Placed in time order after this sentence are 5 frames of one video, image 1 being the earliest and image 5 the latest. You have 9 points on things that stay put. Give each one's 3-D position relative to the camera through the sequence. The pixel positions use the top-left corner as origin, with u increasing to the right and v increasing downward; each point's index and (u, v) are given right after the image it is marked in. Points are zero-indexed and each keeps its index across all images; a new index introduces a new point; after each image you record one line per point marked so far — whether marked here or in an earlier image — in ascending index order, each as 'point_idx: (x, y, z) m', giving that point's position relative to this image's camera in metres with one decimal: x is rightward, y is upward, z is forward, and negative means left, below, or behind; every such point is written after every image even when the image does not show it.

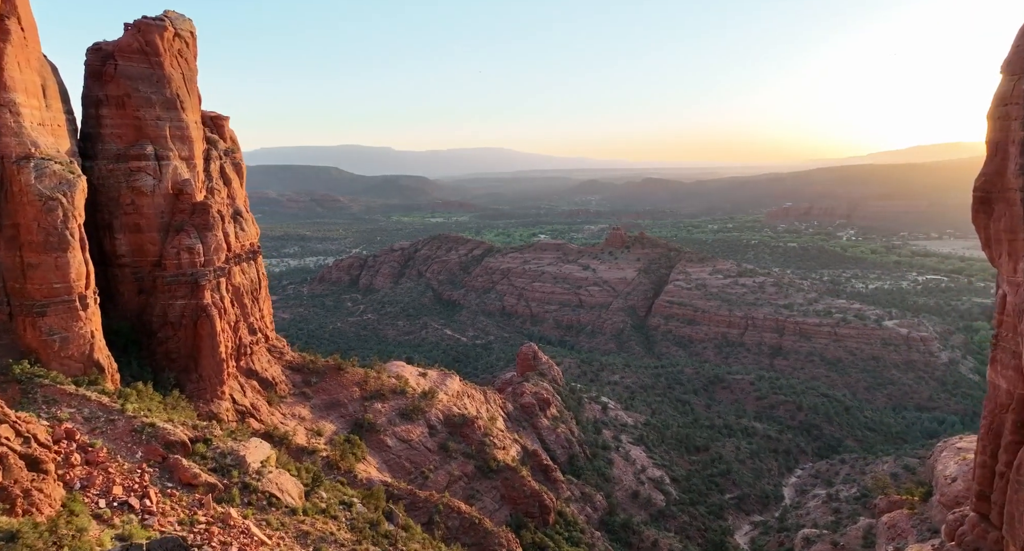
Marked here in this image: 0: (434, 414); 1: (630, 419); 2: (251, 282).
0: (-1.6, -2.9, +11.6) m
1: (+4.0, -4.9, +18.9) m
2: (-5.0, -0.1, +10.6) m
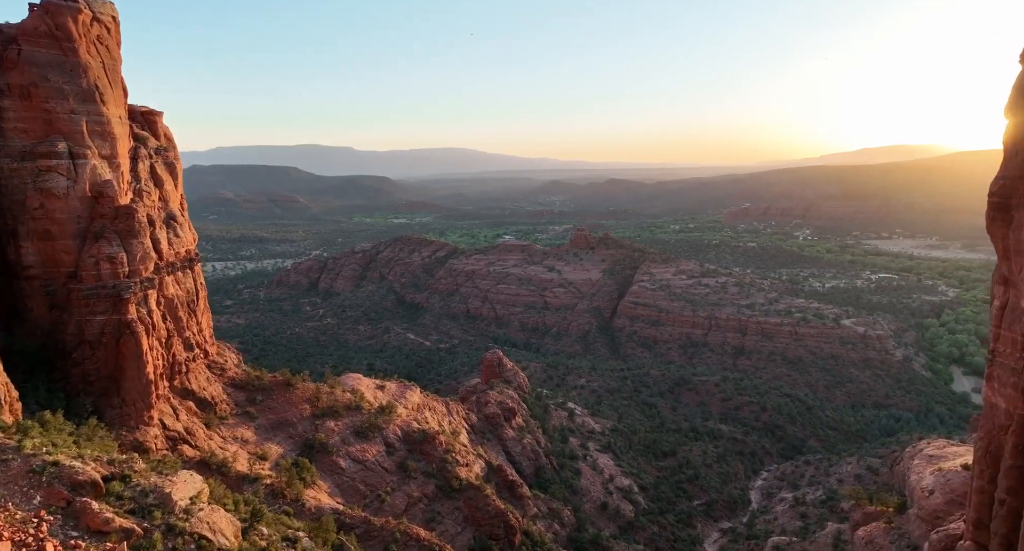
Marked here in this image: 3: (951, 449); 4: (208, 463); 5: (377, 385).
0: (-2.3, -3.0, +10.9) m
1: (+2.8, -5.0, +18.5) m
2: (-5.6, -0.3, +9.6) m
3: (+7.5, -3.0, +9.4) m
4: (-4.4, -2.7, +8.1) m
5: (-3.1, -2.5, +12.8) m
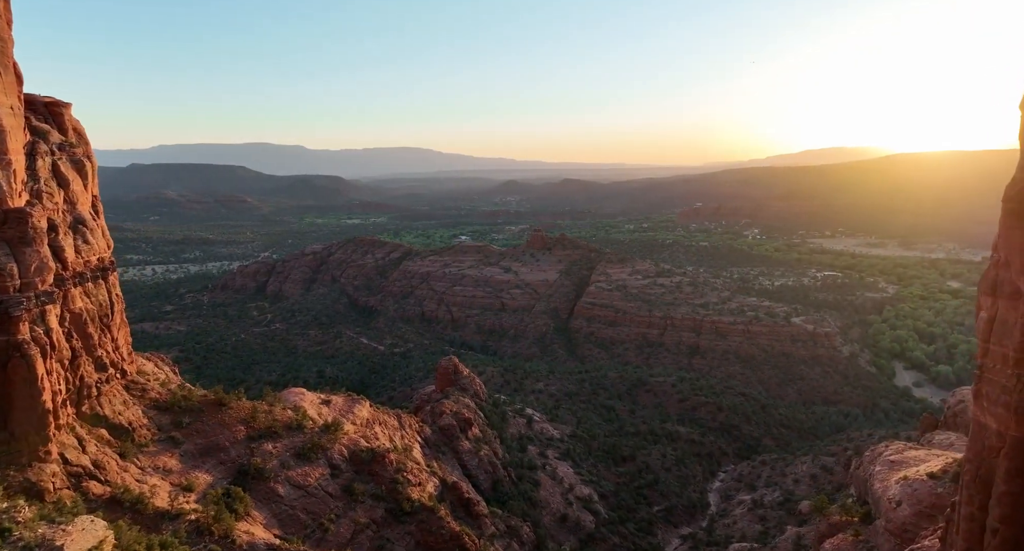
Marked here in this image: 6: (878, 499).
0: (-3.2, -3.2, +10.1) m
1: (+1.4, -5.1, +18.1) m
2: (-6.4, -0.5, +8.6) m
3: (+6.7, -3.1, +9.3) m
4: (-5.0, -2.9, +7.1) m
5: (-4.1, -2.7, +11.9) m
6: (+5.6, -3.5, +8.5) m
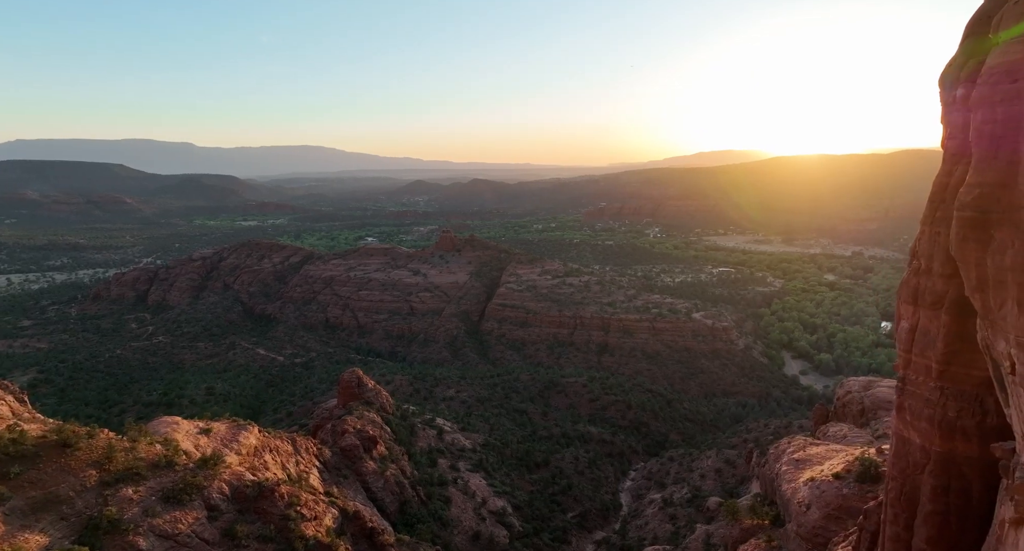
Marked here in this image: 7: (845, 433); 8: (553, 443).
0: (-4.7, -3.4, +8.8) m
1: (-1.4, -5.2, +17.4) m
2: (-7.7, -0.7, +6.8) m
3: (+5.2, -3.0, +9.6) m
4: (-6.0, -3.1, +5.6) m
5: (-5.9, -2.9, +10.5) m
6: (+4.2, -3.5, +8.6) m
7: (+6.5, -3.1, +10.9) m
8: (+1.4, -5.8, +19.2) m
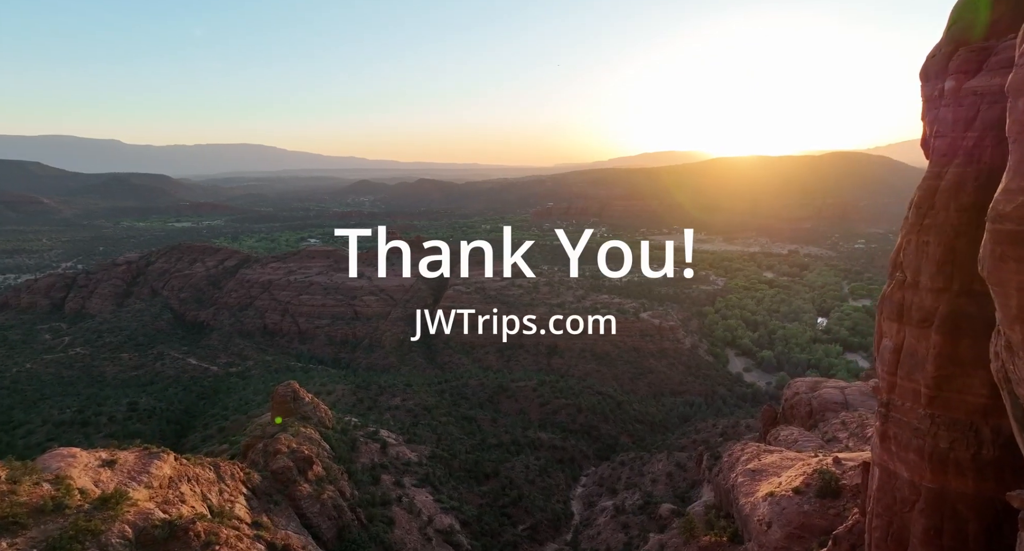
0: (-5.5, -3.5, +7.7) m
1: (-2.9, -5.3, +16.6) m
2: (-8.3, -0.9, +5.5) m
3: (+4.3, -3.1, +9.4) m
4: (-6.5, -3.3, +4.4) m
5: (-6.8, -3.1, +9.3) m
6: (+3.5, -3.6, +8.3) m
7: (+5.5, -3.1, +10.8) m
8: (-0.3, -5.9, +18.6) m
